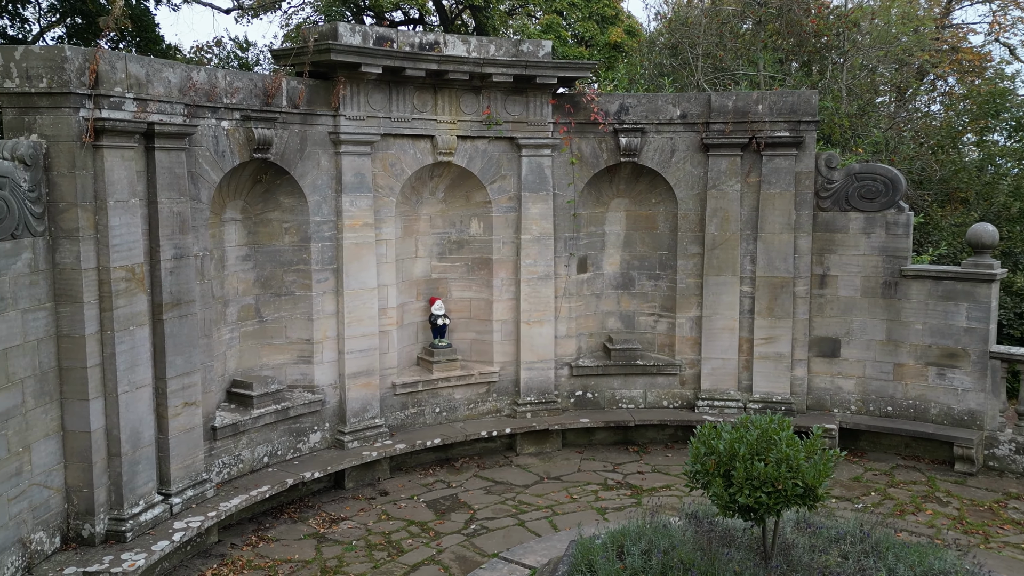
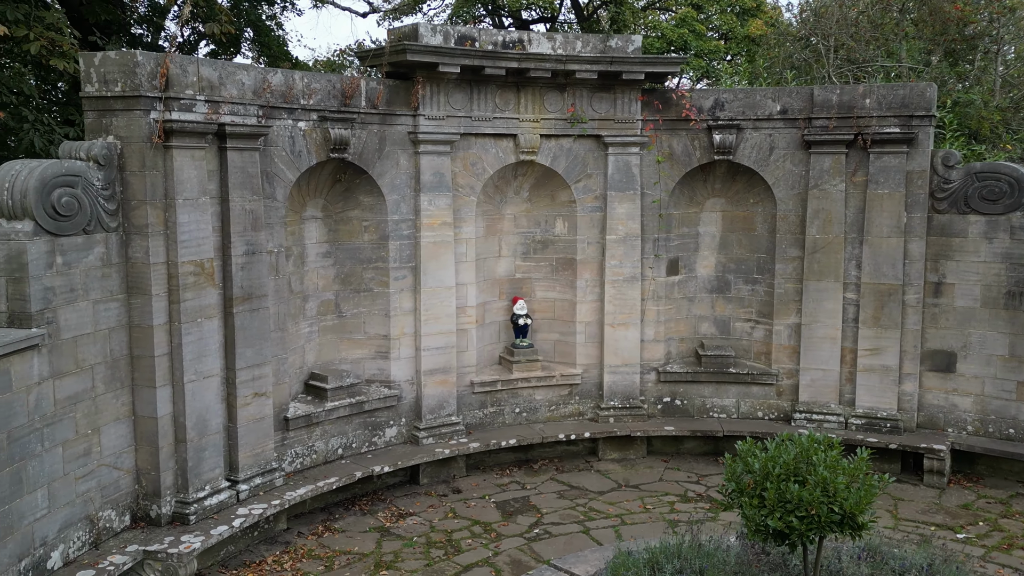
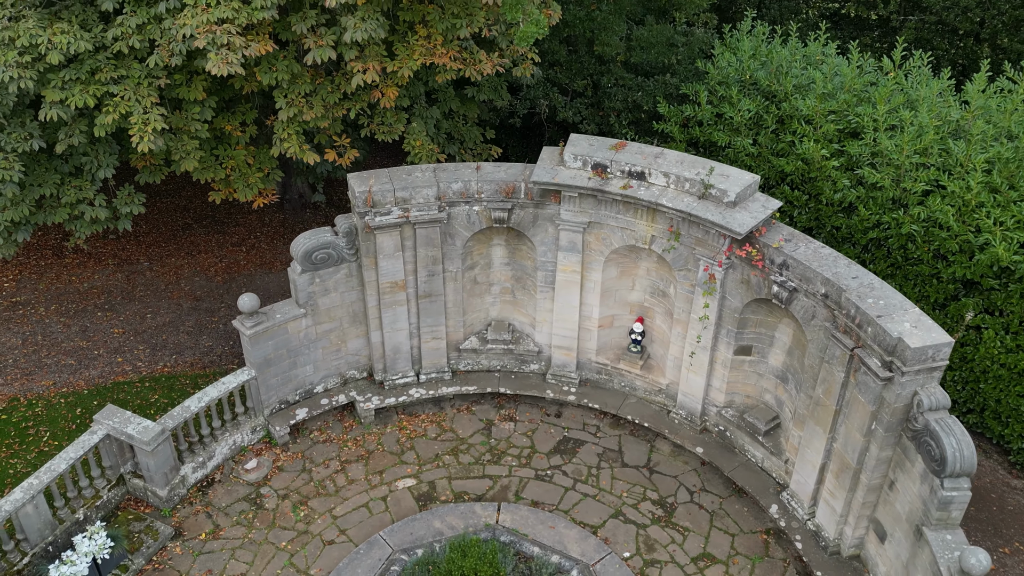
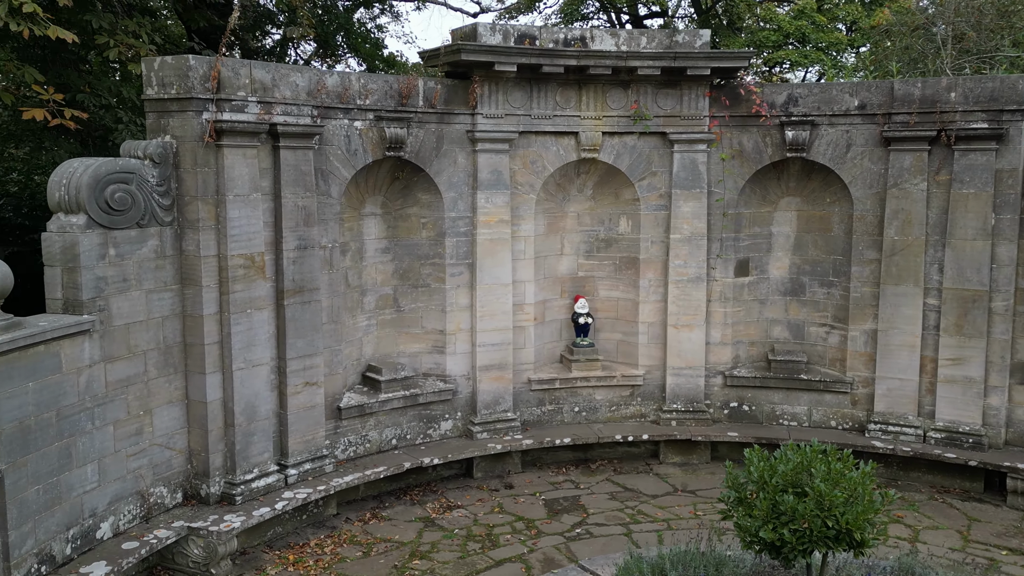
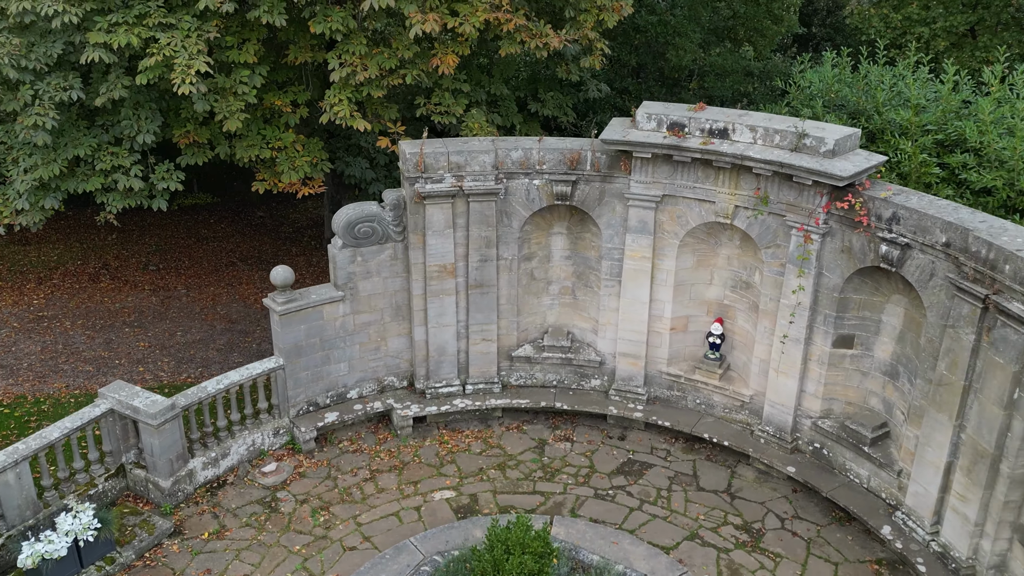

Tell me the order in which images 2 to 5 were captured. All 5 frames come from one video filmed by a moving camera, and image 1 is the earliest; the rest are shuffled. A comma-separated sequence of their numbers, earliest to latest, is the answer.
2, 4, 5, 3
